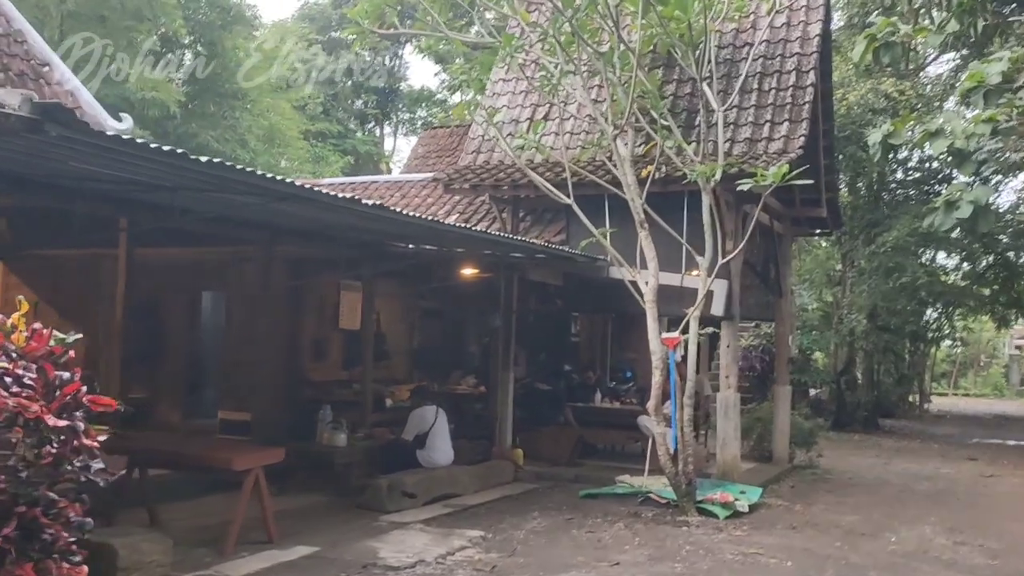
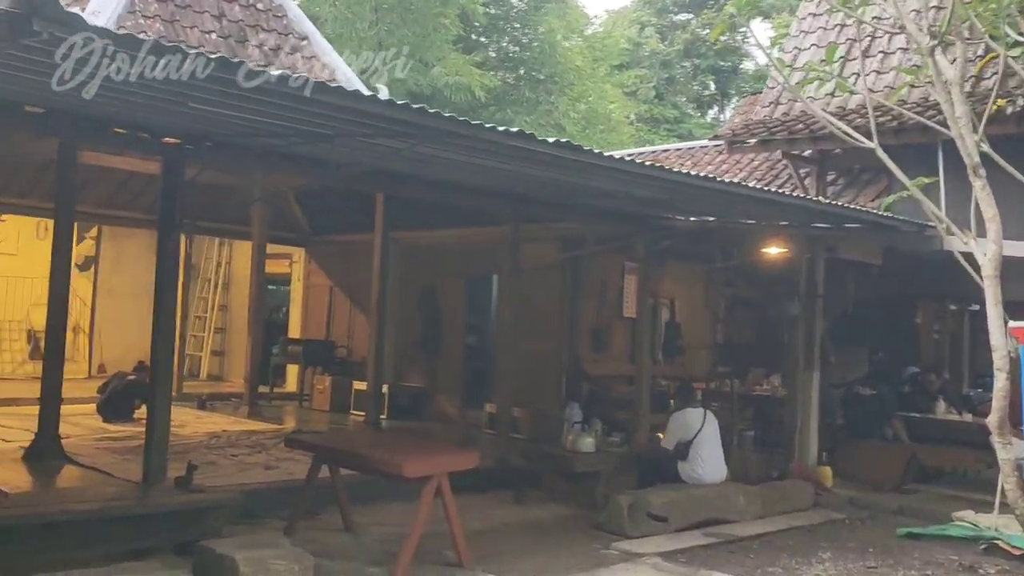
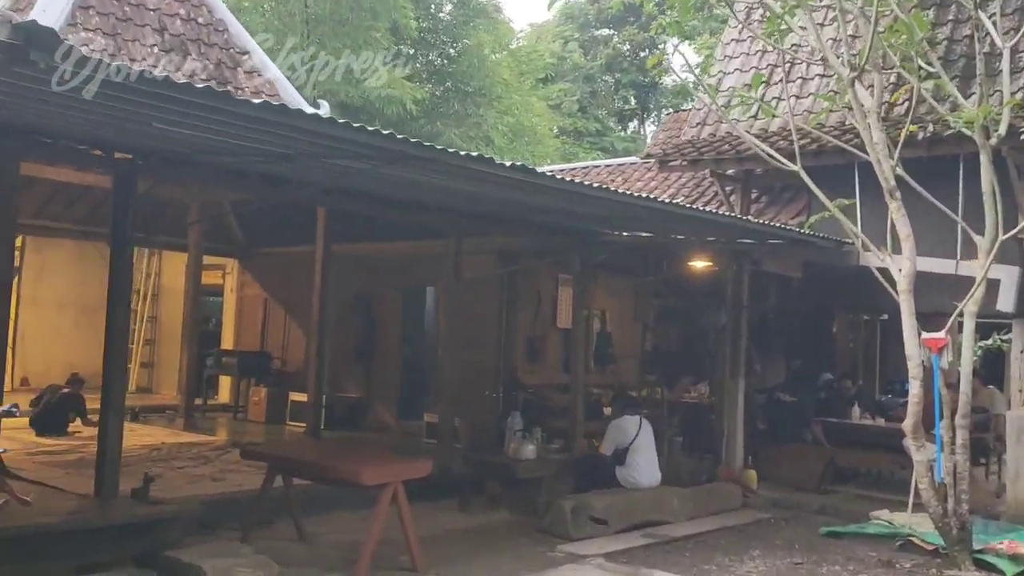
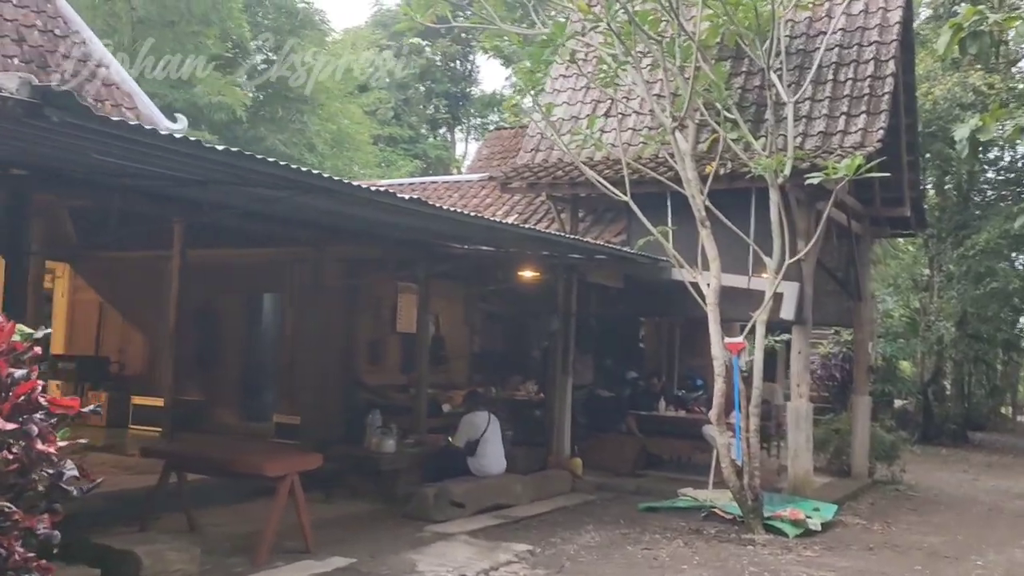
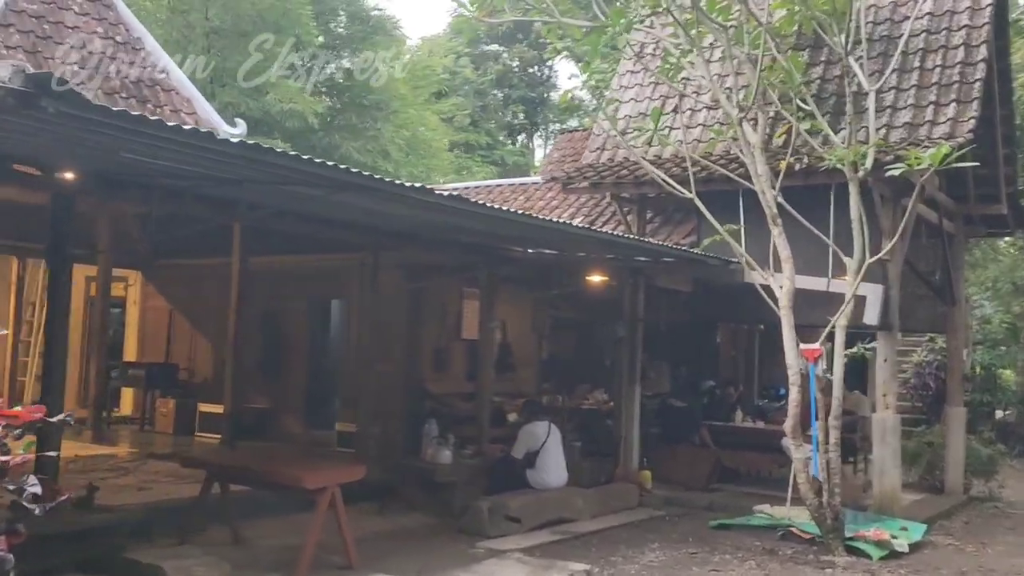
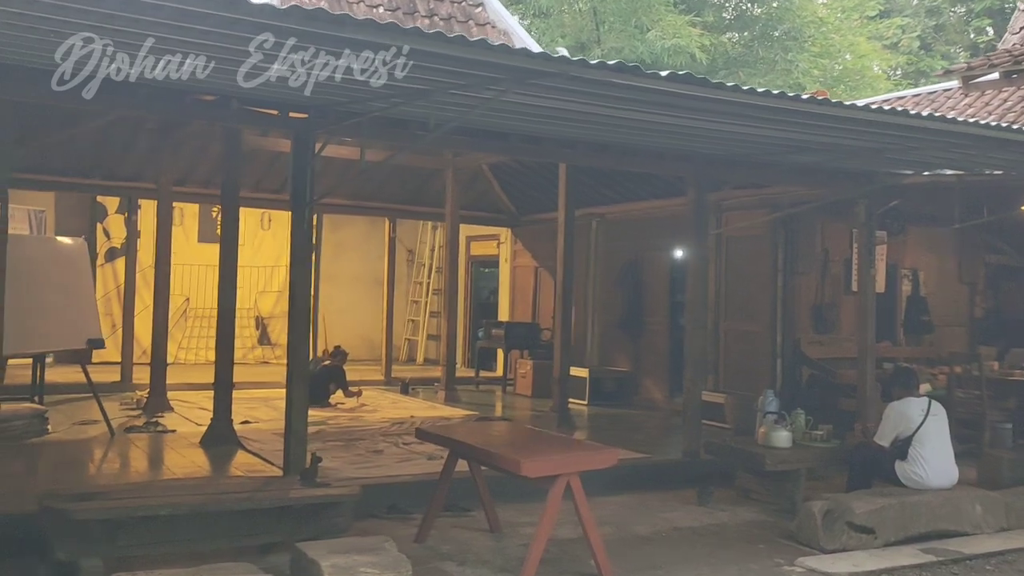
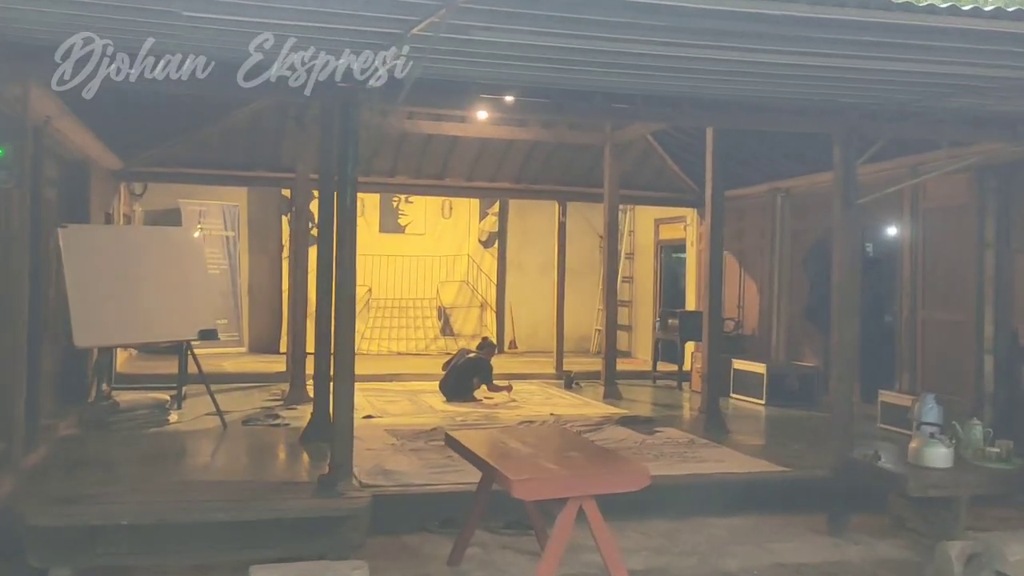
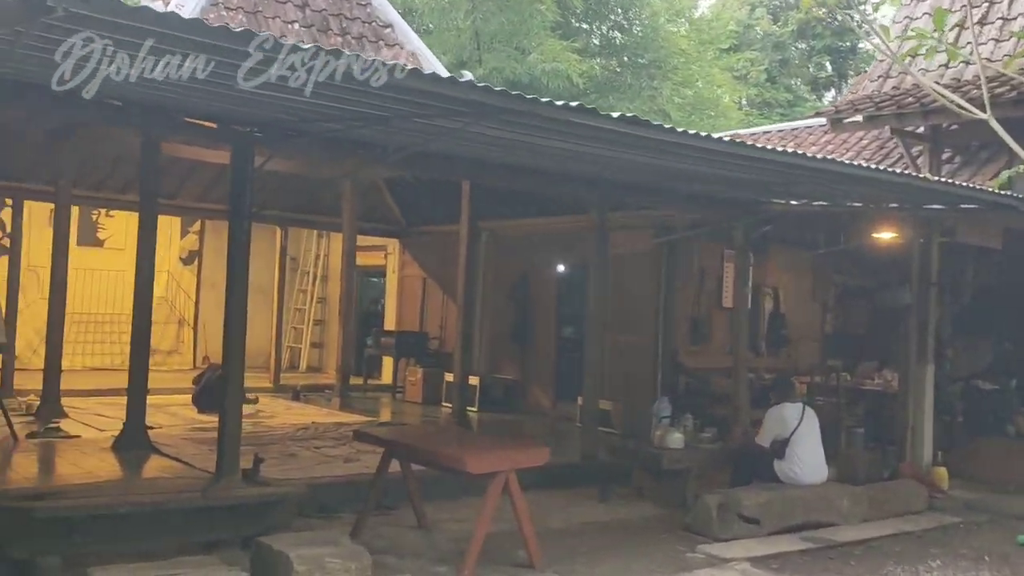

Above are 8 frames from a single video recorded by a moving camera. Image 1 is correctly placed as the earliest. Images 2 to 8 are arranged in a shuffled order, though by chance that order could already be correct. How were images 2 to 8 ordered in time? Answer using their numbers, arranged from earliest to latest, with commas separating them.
4, 5, 3, 2, 8, 6, 7
